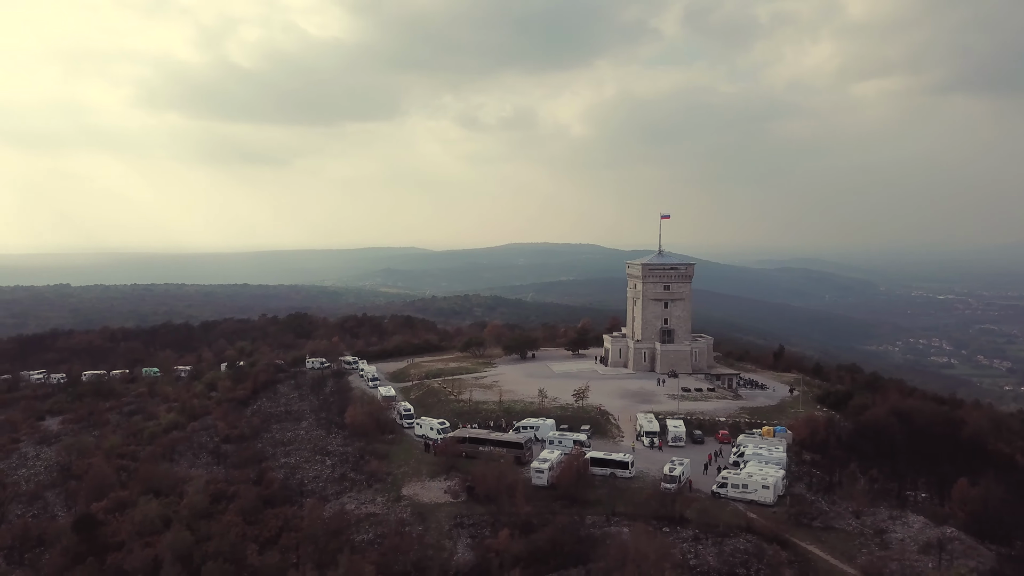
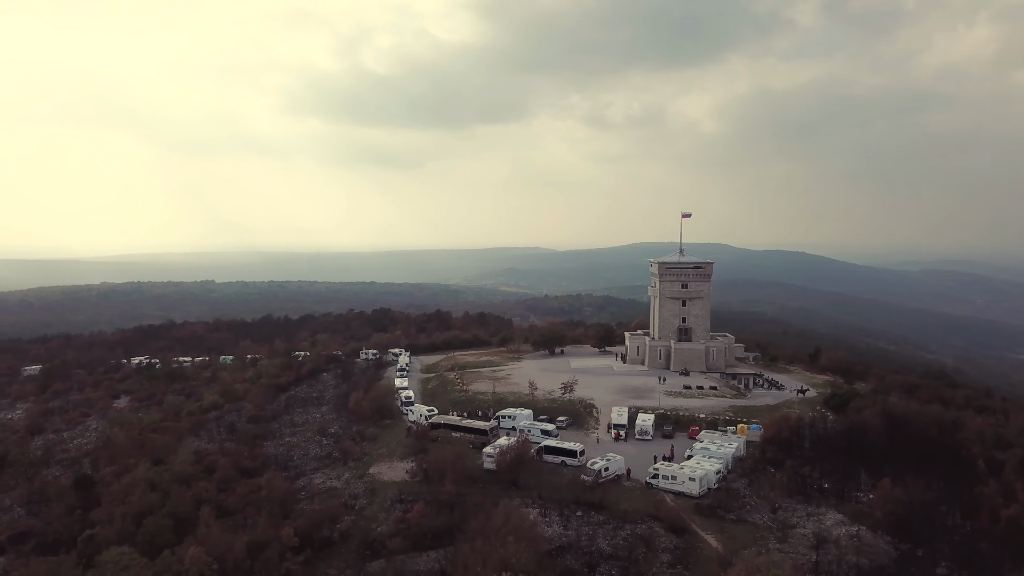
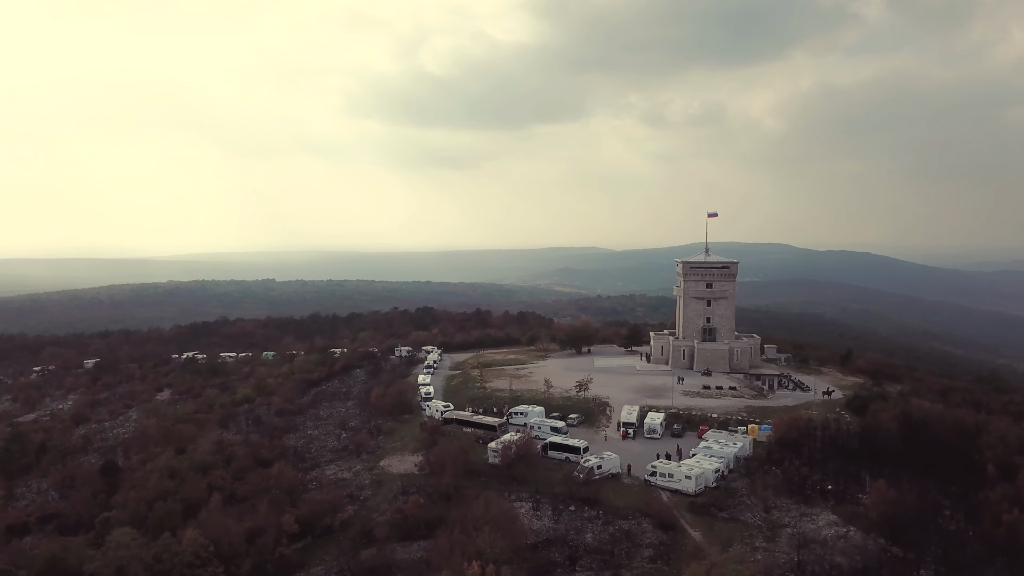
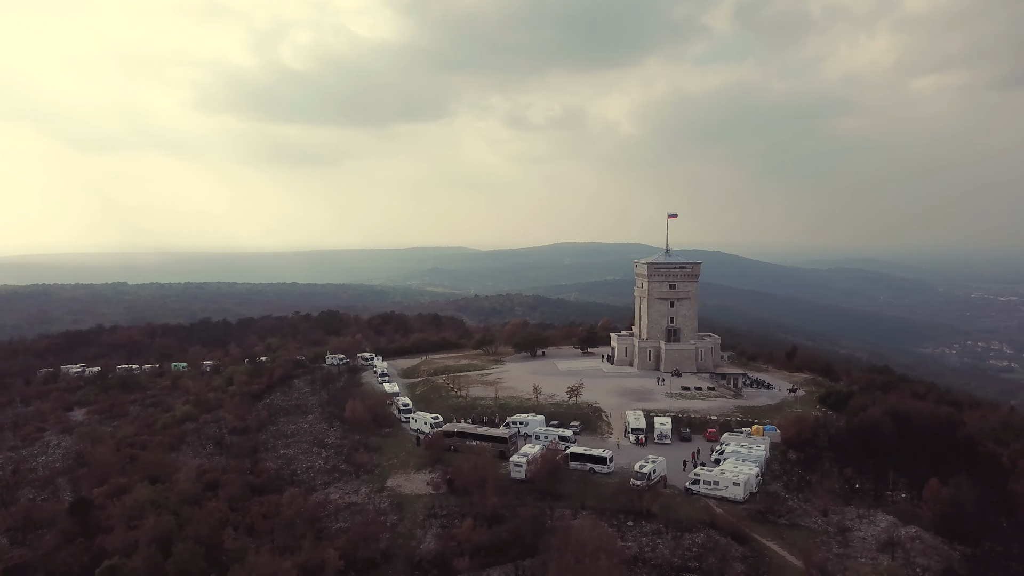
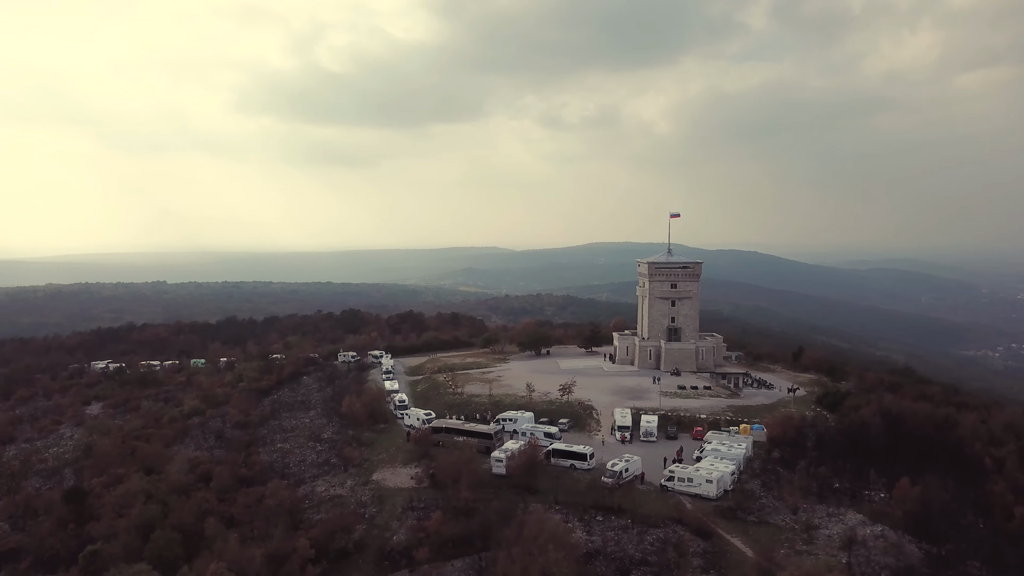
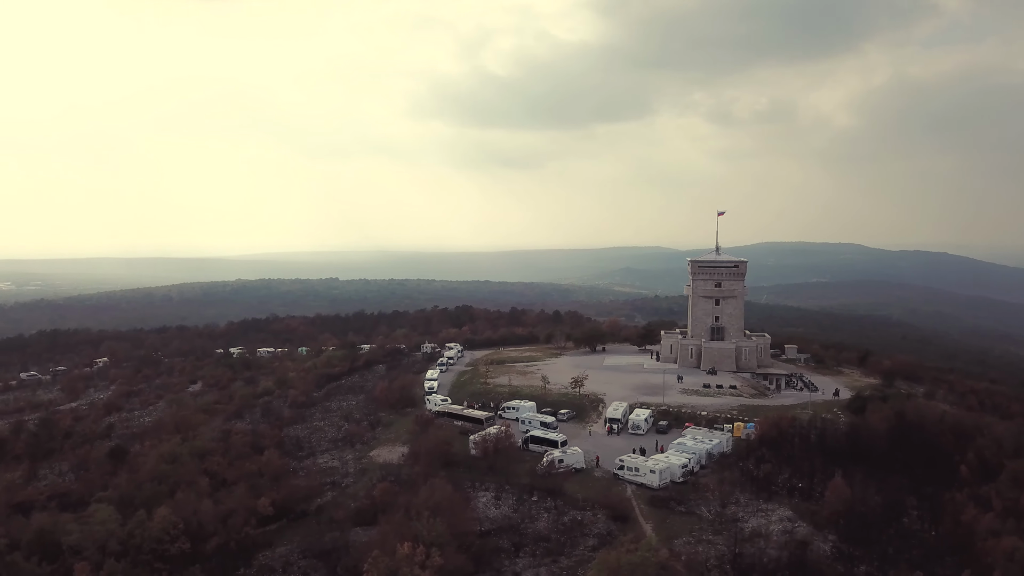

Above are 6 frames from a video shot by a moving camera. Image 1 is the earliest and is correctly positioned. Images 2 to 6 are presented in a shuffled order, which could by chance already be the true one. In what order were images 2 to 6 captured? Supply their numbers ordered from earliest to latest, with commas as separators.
4, 5, 2, 3, 6
